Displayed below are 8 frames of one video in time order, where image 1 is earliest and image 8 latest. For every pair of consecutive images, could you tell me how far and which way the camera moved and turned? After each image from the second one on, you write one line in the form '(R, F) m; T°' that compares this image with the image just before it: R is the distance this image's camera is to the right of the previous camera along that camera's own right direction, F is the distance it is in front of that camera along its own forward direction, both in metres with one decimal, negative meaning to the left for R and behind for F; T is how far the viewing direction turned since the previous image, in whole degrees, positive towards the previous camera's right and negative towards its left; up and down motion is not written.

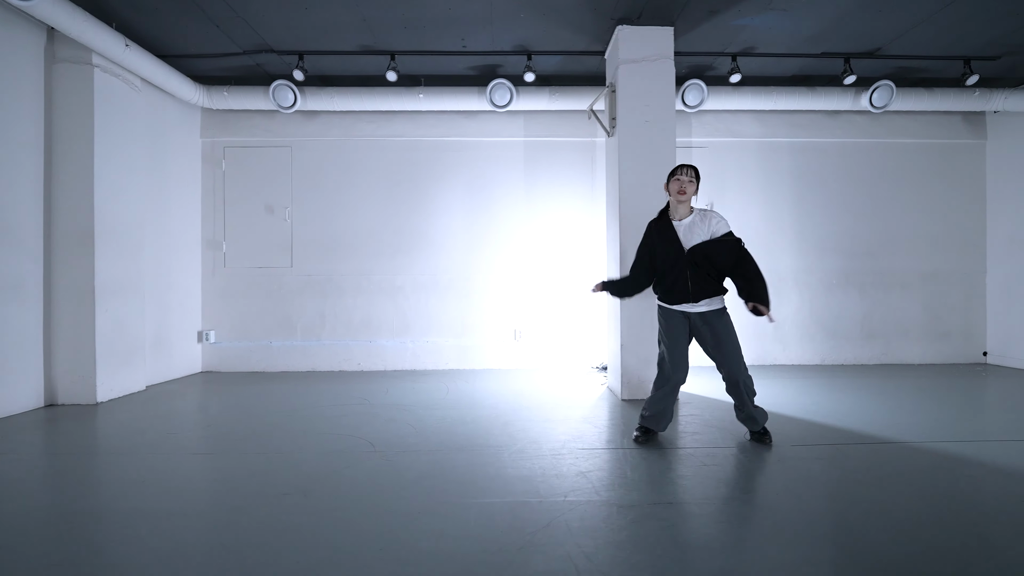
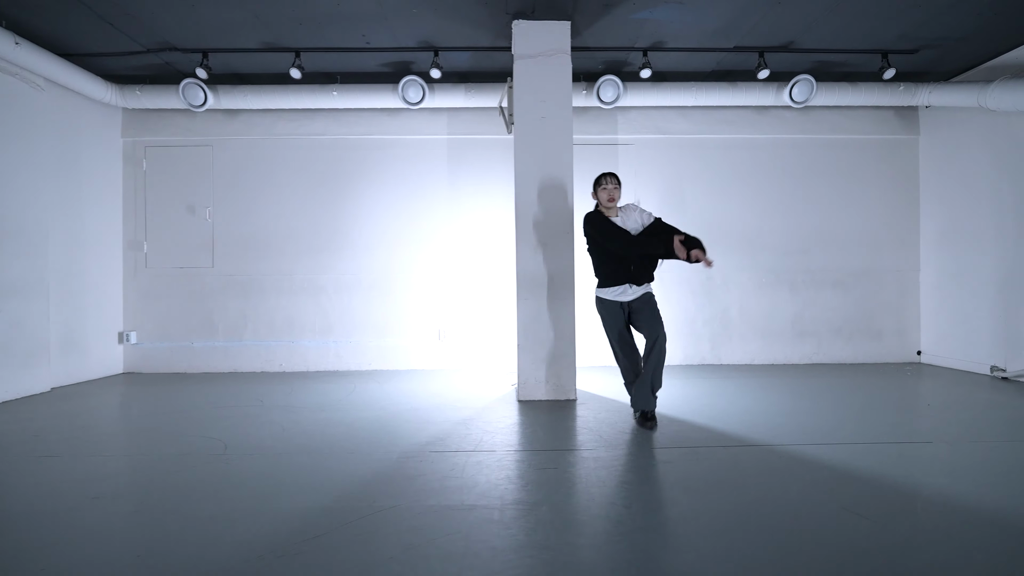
(+1.1, +0.1) m; 0°
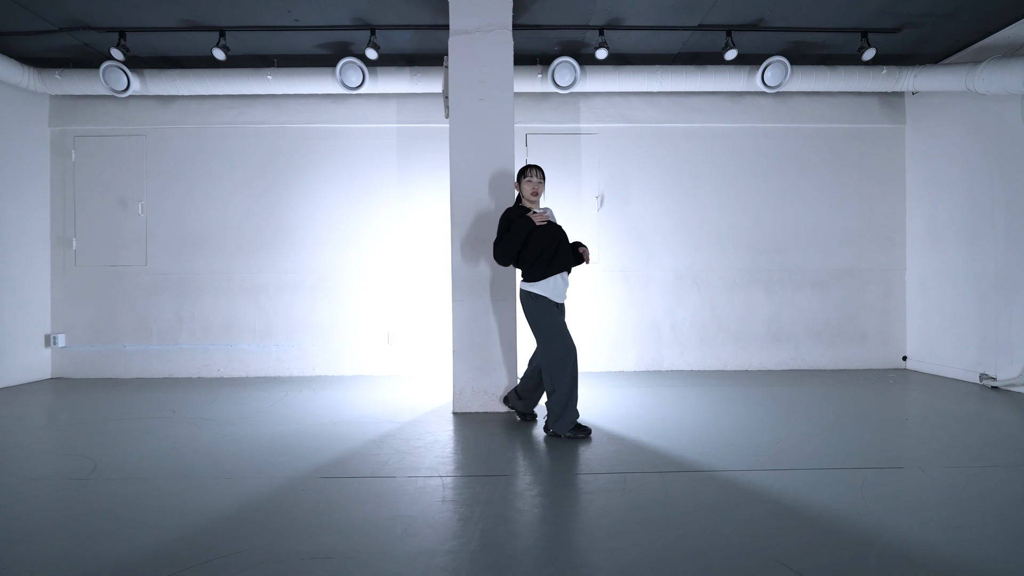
(+0.6, +0.4) m; 0°
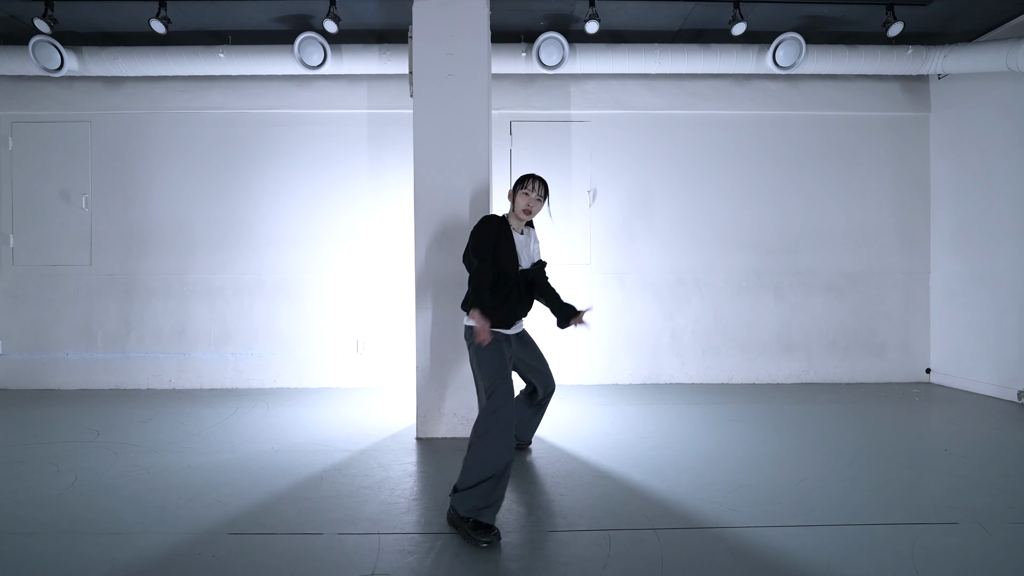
(+0.2, +0.5) m; 0°
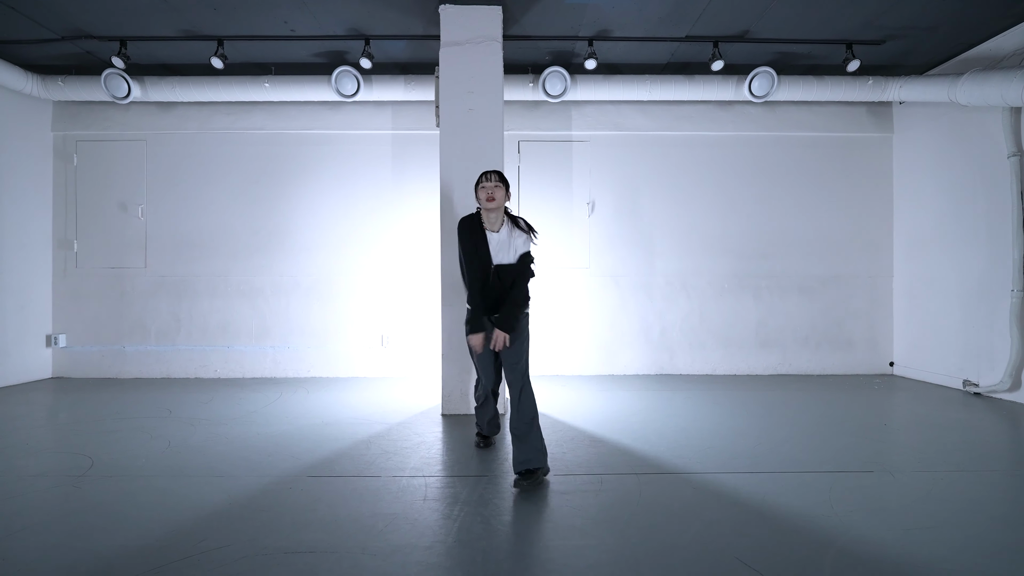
(-0.1, -0.6) m; 0°
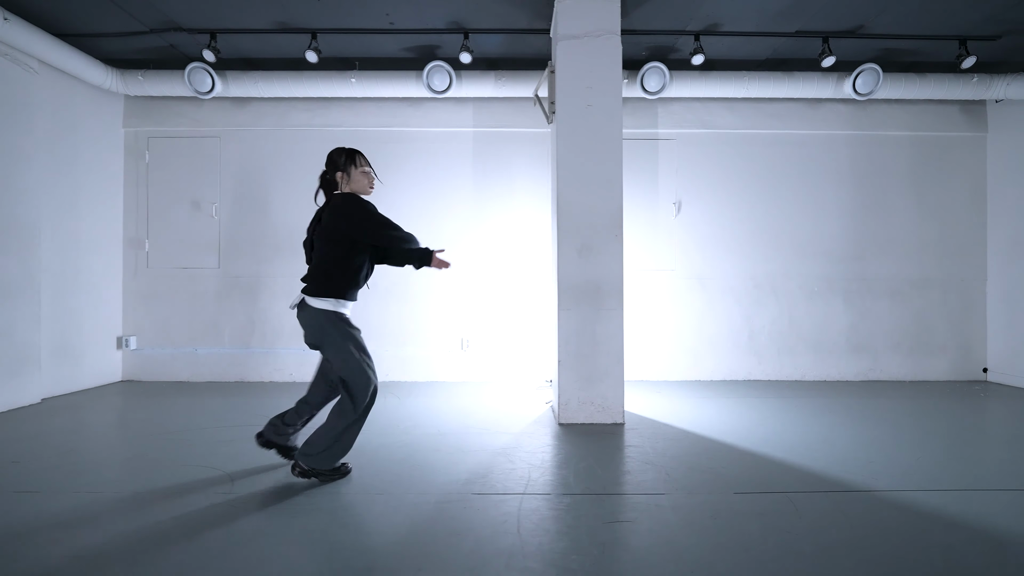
(-1.1, +0.1) m; 0°
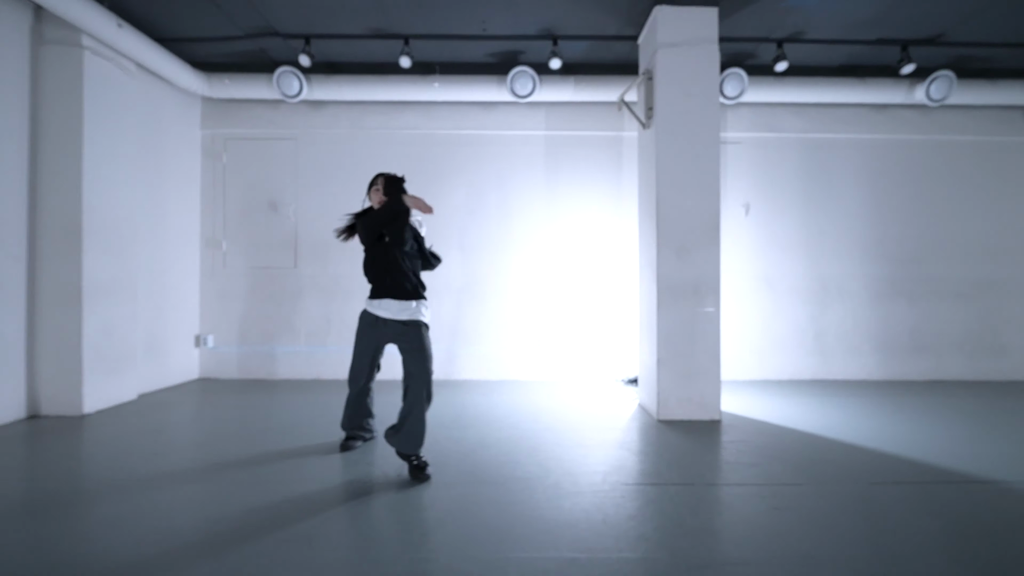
(-0.9, -0.1) m; 0°
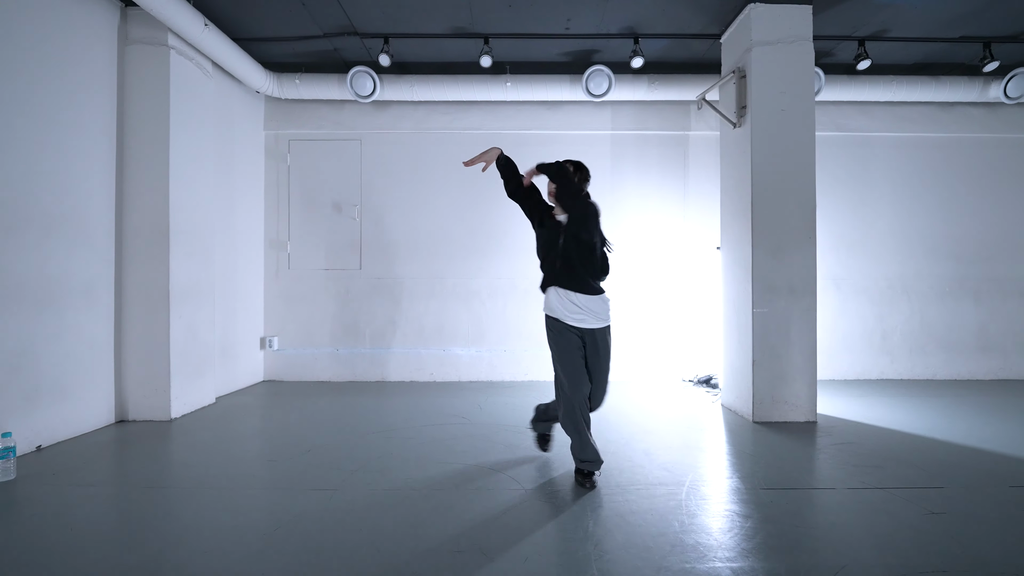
(-0.9, 0.0) m; 0°
